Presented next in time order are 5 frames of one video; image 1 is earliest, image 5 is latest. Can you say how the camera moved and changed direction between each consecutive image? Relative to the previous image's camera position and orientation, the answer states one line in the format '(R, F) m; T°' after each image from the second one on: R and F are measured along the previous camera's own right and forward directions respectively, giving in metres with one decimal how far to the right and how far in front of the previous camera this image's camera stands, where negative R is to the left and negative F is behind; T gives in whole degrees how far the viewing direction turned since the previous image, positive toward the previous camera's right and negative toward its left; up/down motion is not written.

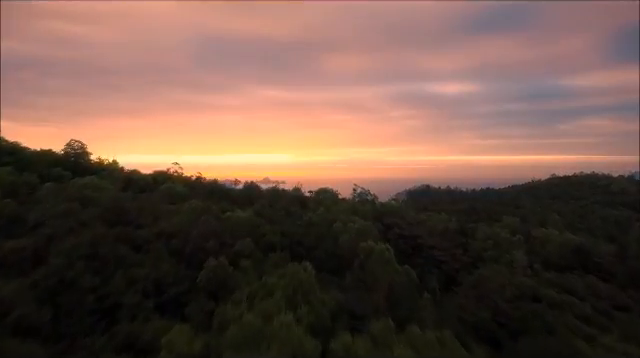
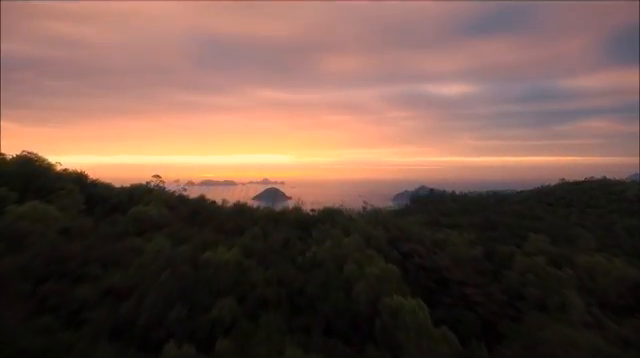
(-0.1, +2.8) m; 0°
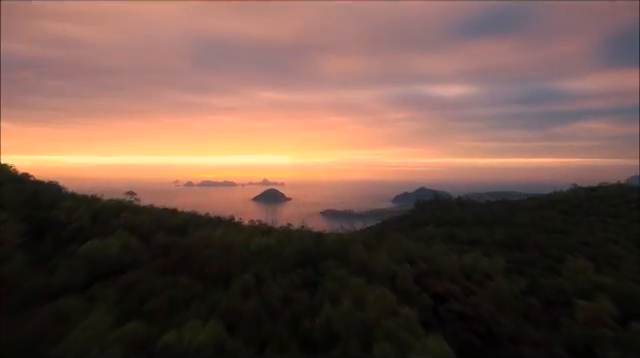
(-0.1, +3.0) m; 0°
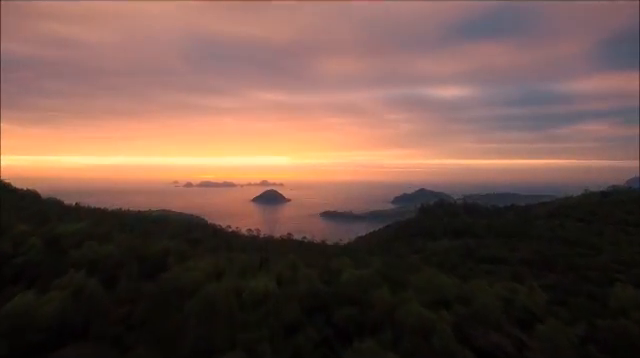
(-0.1, +2.6) m; 0°
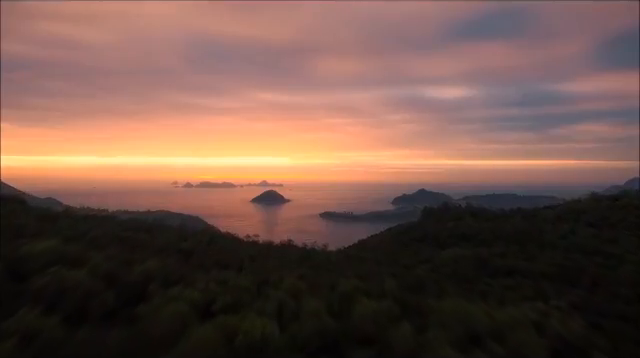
(-0.1, +1.6) m; 0°
